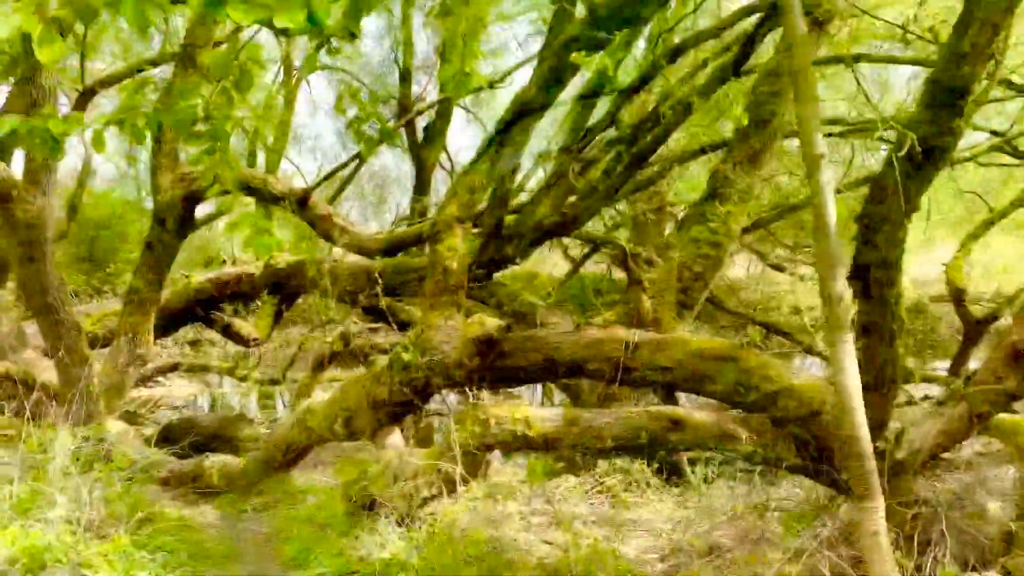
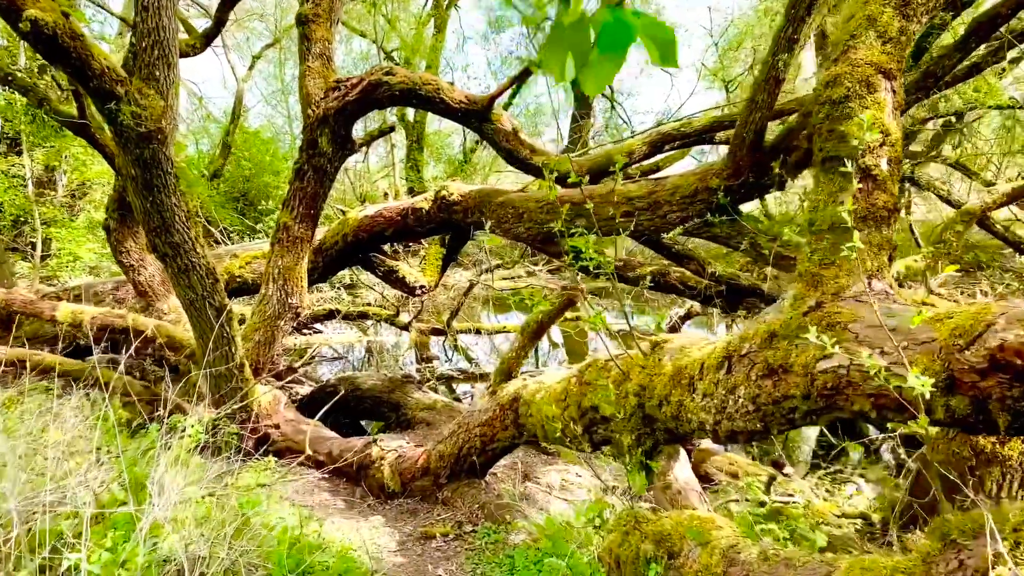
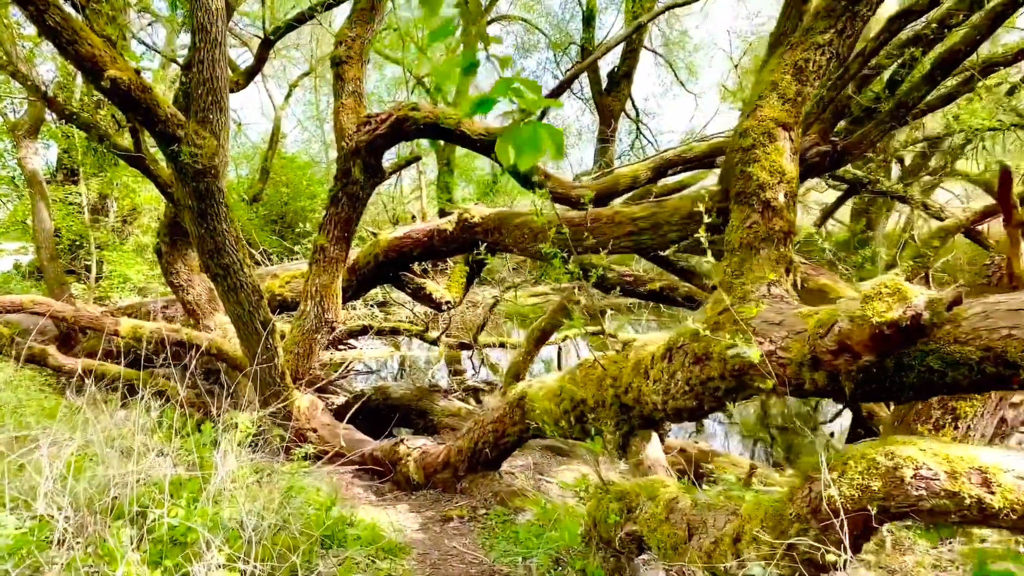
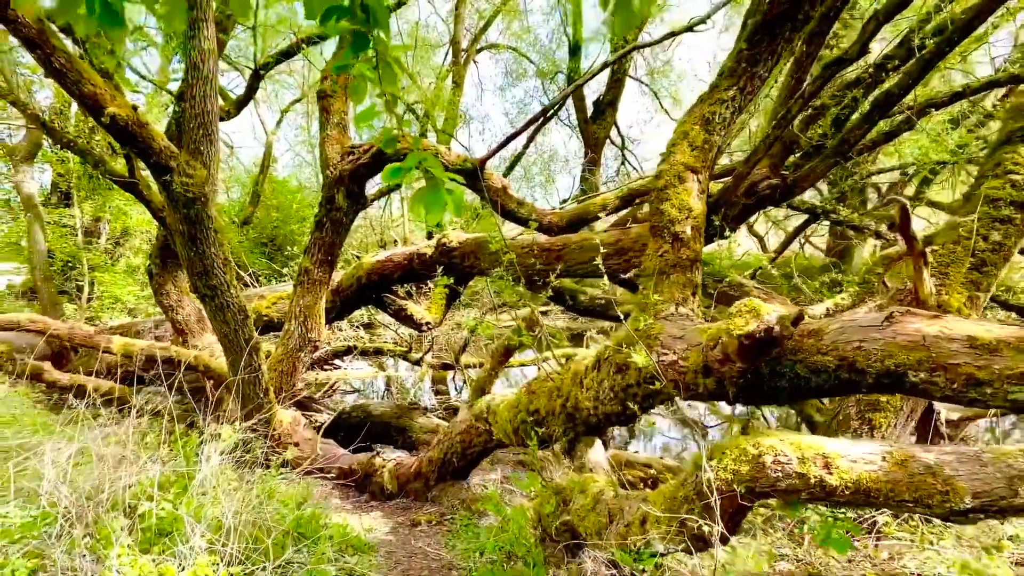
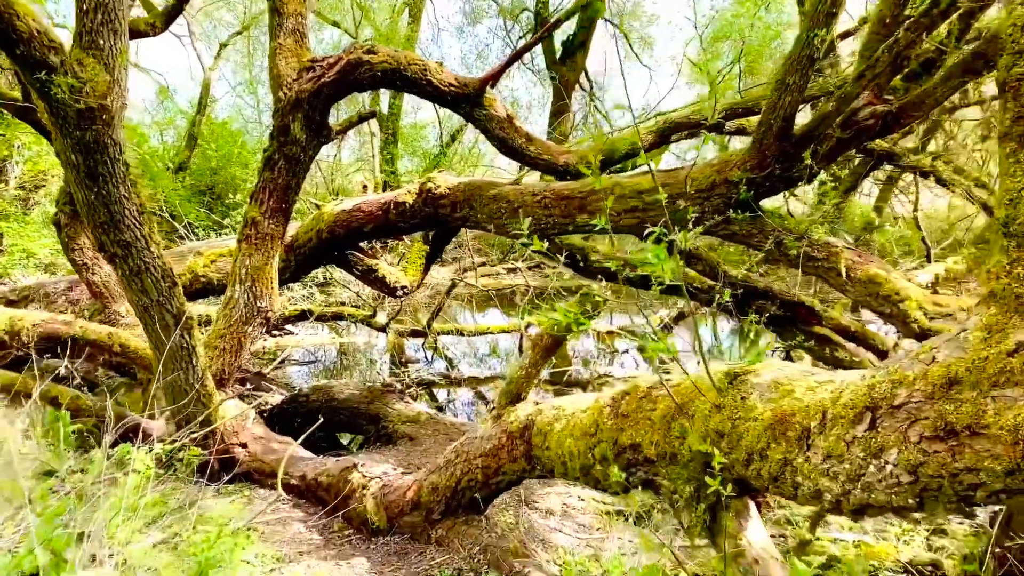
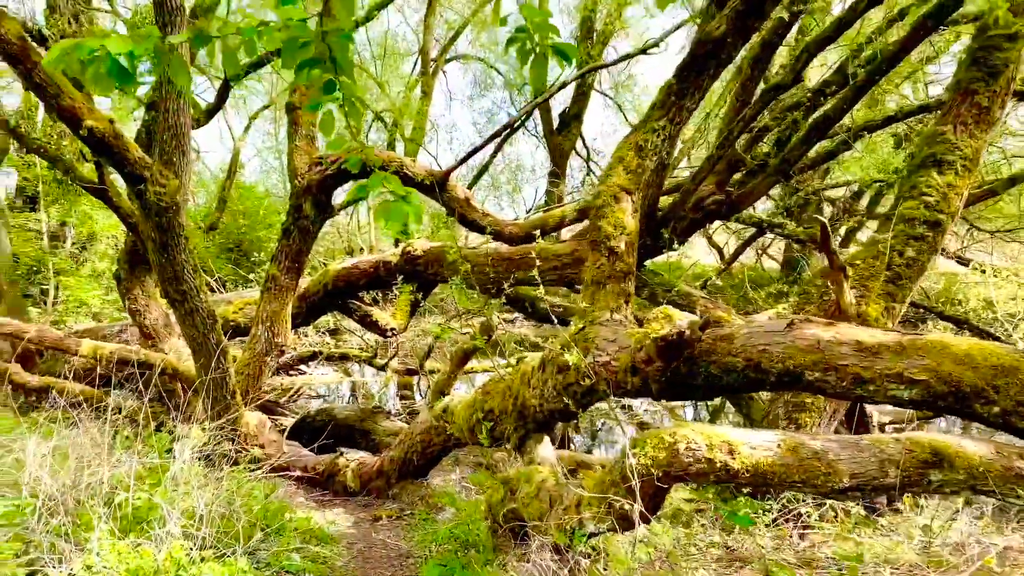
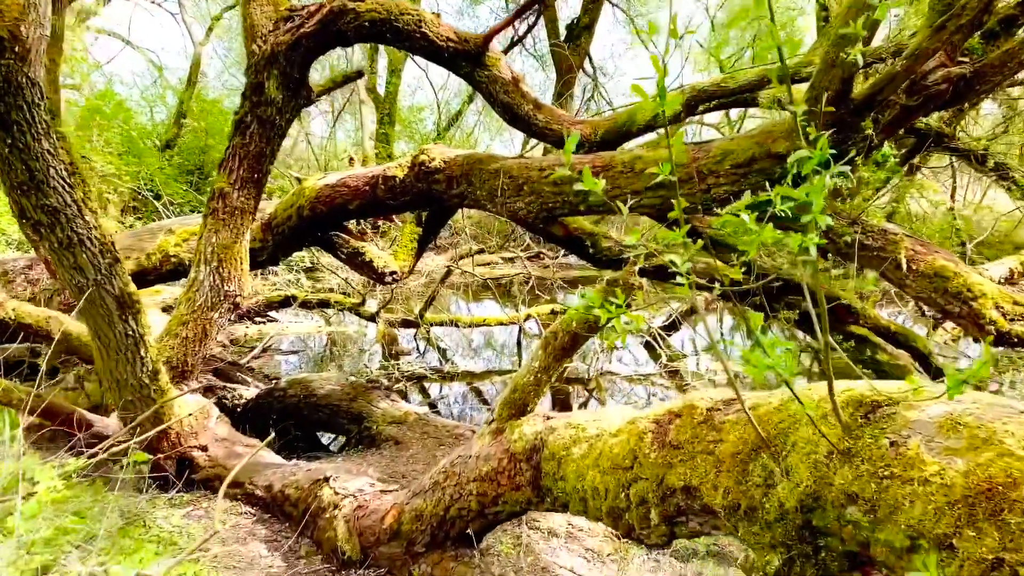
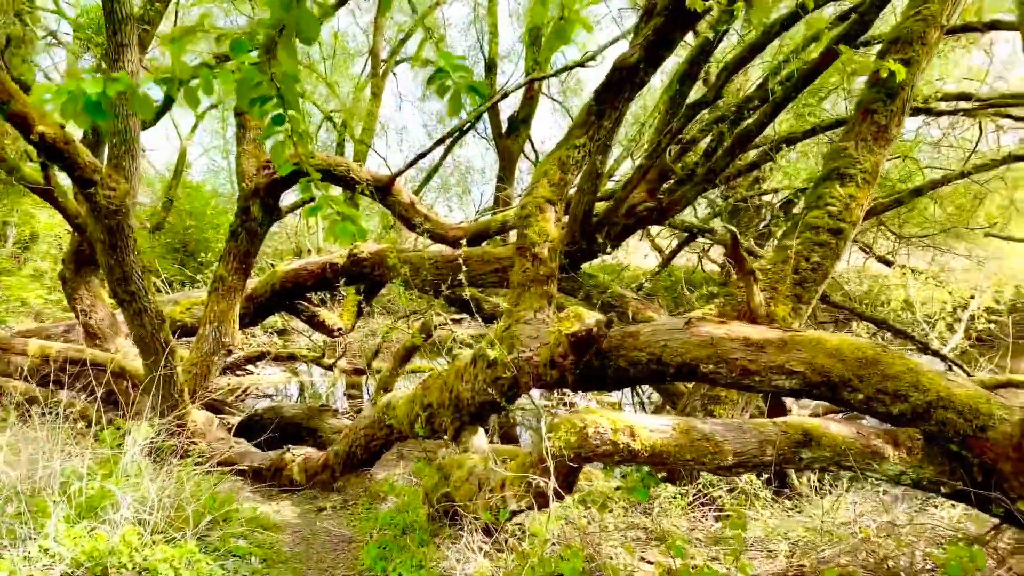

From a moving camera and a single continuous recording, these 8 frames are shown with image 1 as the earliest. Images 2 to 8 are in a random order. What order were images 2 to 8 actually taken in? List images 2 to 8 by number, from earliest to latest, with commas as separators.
8, 6, 4, 3, 2, 5, 7
